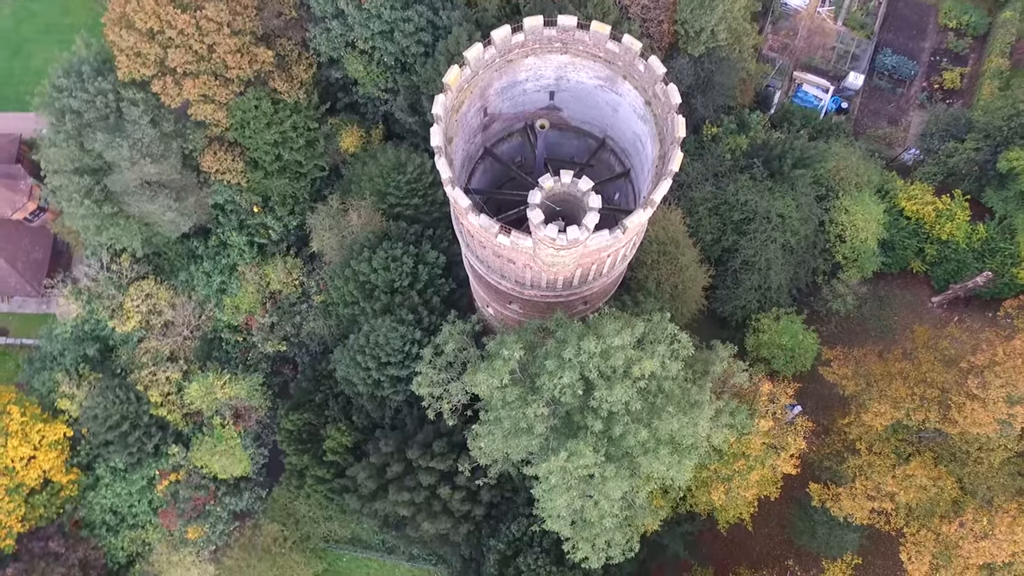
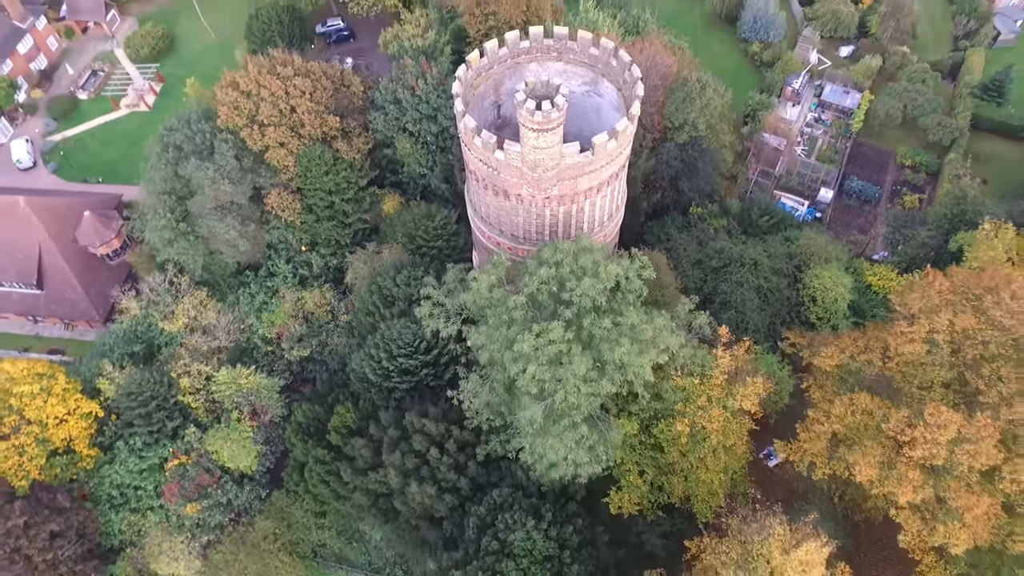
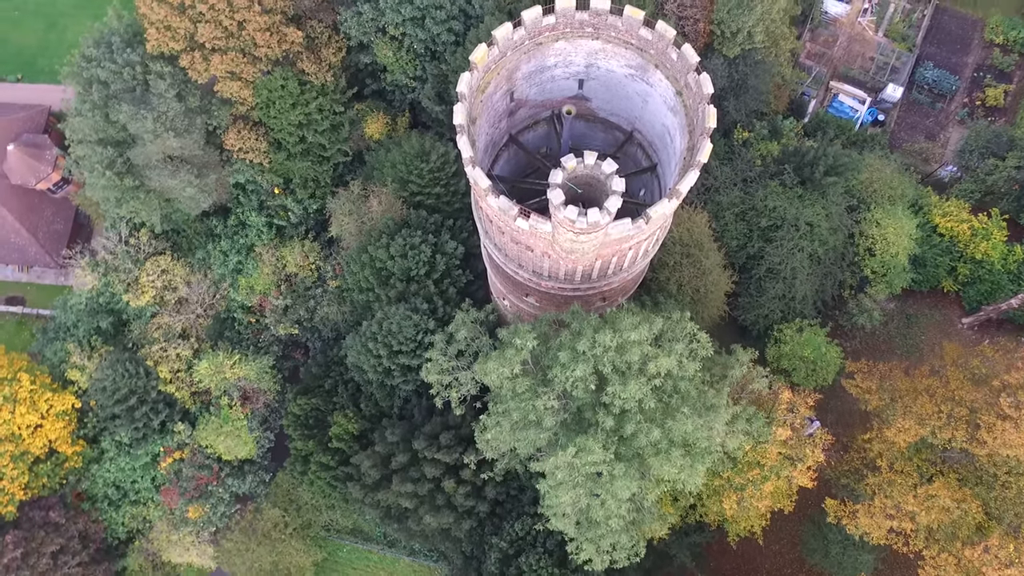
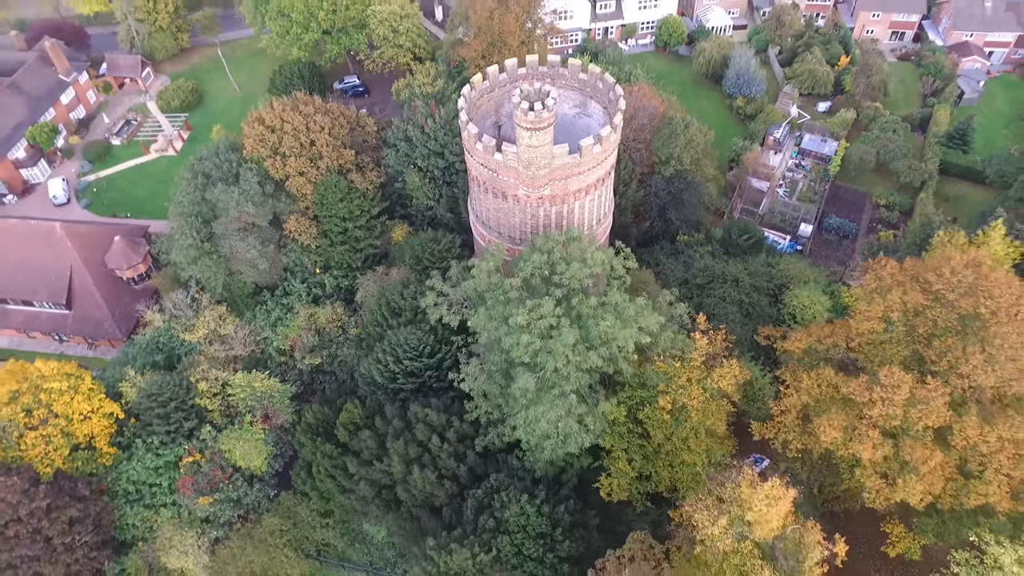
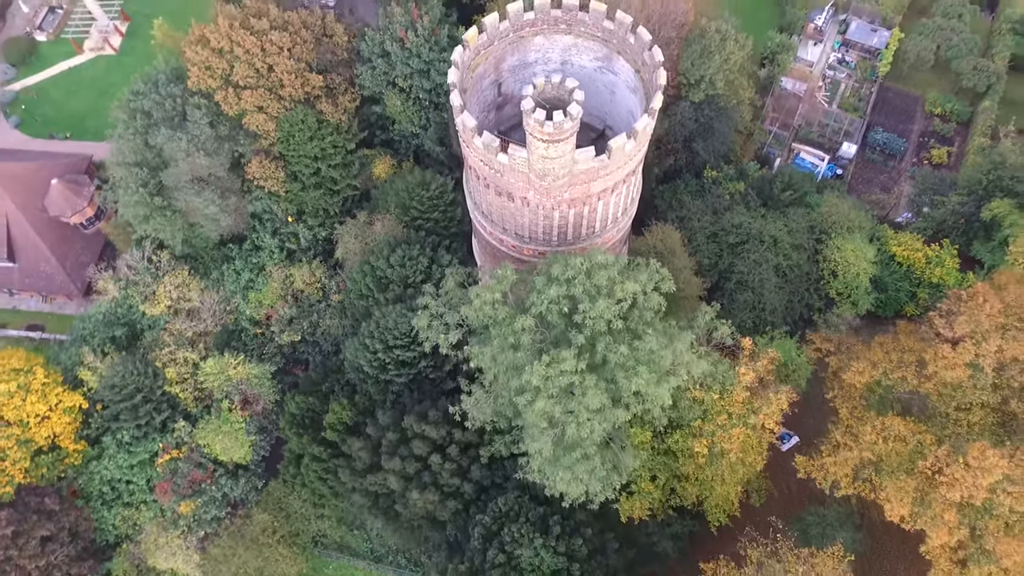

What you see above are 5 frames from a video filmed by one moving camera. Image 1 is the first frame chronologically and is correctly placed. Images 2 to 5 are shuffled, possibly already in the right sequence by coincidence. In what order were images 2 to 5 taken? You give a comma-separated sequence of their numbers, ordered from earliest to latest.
3, 5, 2, 4
